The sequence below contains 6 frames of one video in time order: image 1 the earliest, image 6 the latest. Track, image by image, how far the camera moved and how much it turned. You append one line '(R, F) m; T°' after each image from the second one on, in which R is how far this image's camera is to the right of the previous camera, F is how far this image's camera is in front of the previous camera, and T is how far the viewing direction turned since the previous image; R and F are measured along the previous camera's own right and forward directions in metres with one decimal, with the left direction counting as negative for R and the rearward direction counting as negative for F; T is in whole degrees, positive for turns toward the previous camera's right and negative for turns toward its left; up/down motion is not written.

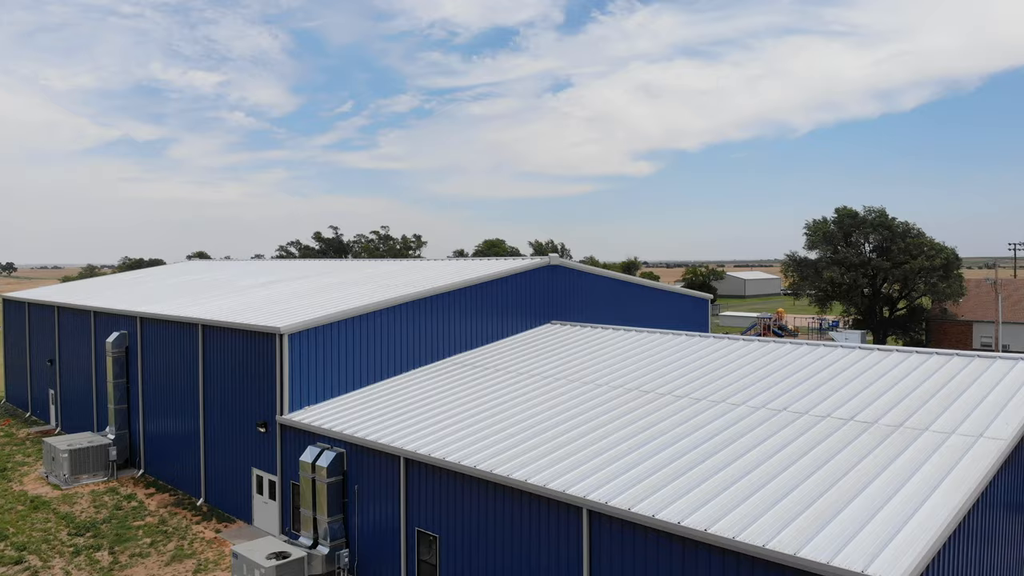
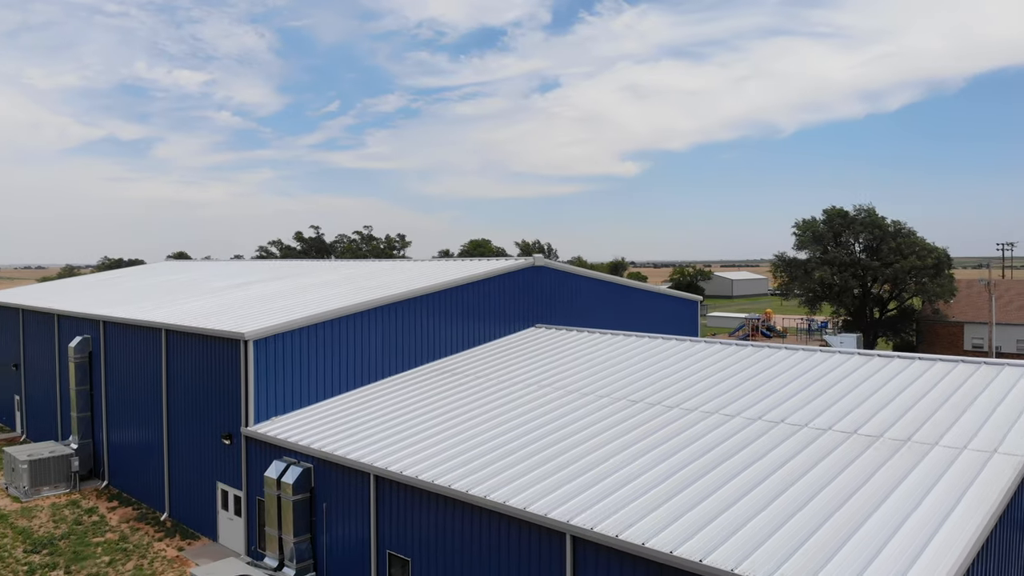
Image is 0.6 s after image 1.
(+0.1, +0.7) m; +1°
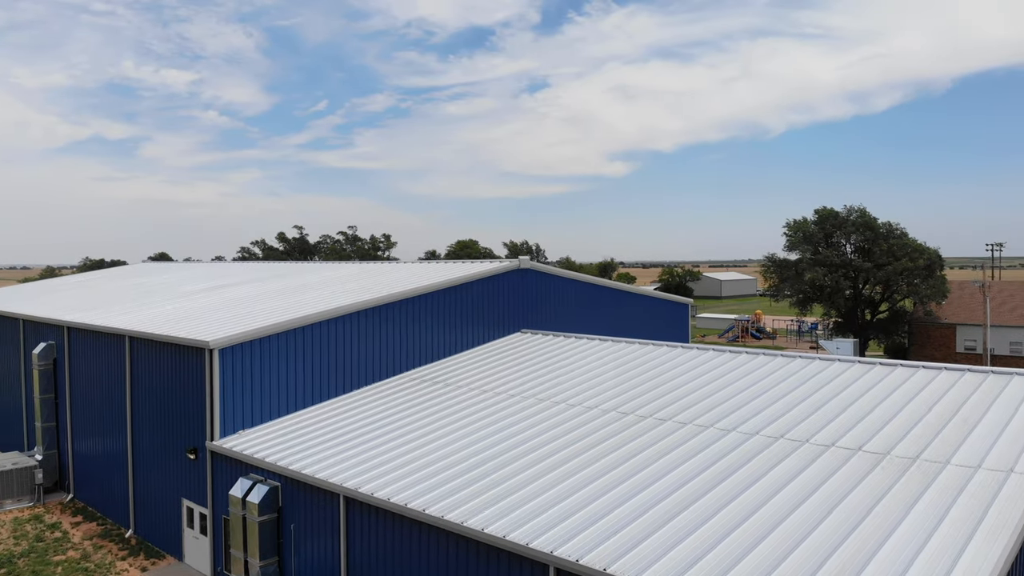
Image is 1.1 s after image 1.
(+0.1, +0.6) m; +1°
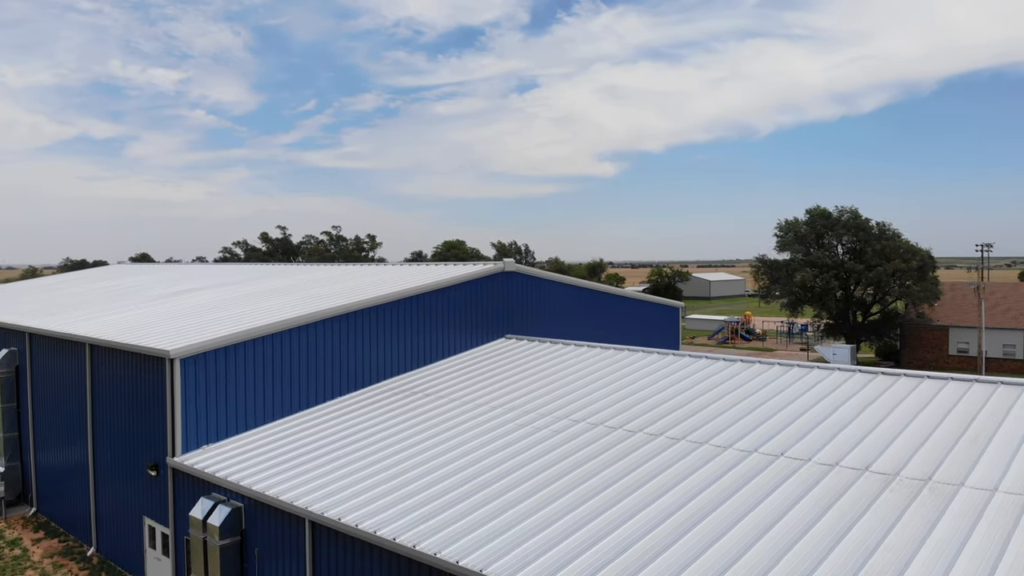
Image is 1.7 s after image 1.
(+0.1, +0.6) m; +1°
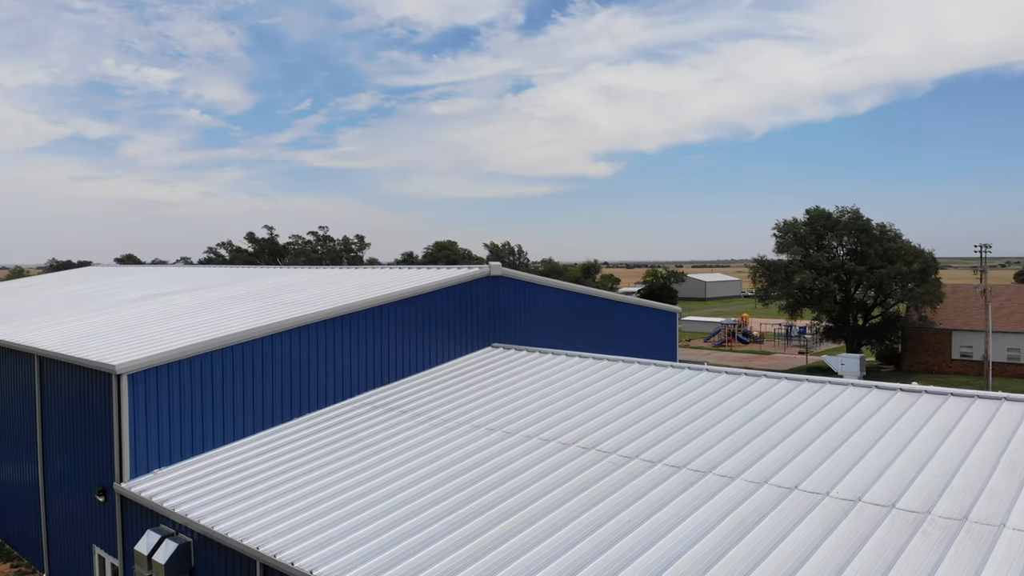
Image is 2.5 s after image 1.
(+0.2, +0.9) m; 0°
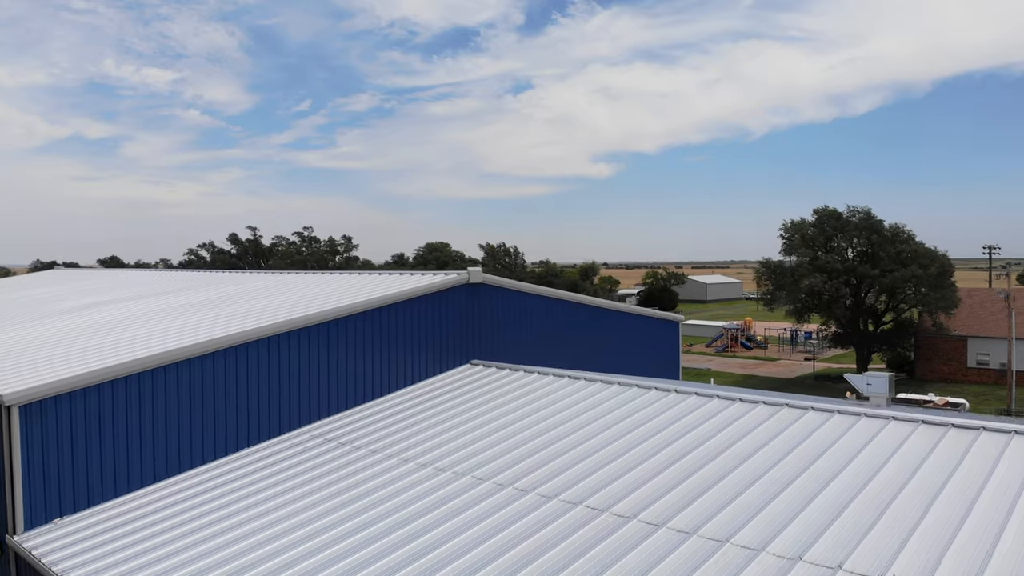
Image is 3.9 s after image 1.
(+0.3, +1.5) m; 0°
